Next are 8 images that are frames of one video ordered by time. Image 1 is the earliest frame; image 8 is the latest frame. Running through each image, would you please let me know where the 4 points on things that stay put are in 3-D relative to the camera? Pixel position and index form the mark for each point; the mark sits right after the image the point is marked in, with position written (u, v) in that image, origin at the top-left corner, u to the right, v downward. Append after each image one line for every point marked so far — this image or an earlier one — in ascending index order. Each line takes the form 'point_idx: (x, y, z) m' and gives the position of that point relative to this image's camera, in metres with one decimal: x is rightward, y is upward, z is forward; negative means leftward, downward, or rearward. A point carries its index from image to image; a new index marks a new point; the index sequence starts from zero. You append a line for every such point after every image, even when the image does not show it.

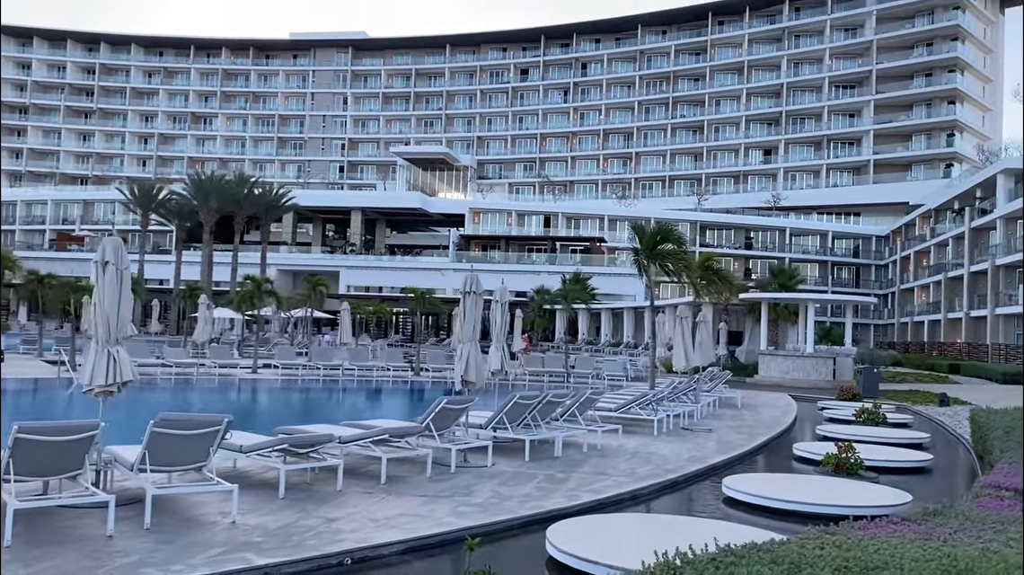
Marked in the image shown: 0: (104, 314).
0: (-3.1, -0.2, +6.7) m
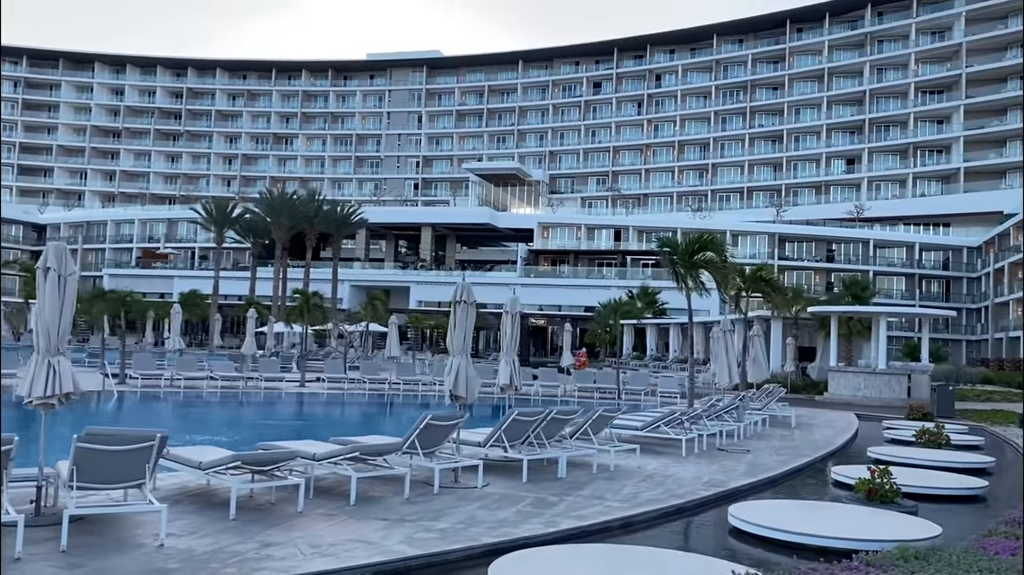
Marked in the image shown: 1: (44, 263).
0: (-3.4, -0.3, +6.4) m
1: (-3.5, +0.2, +6.5) m
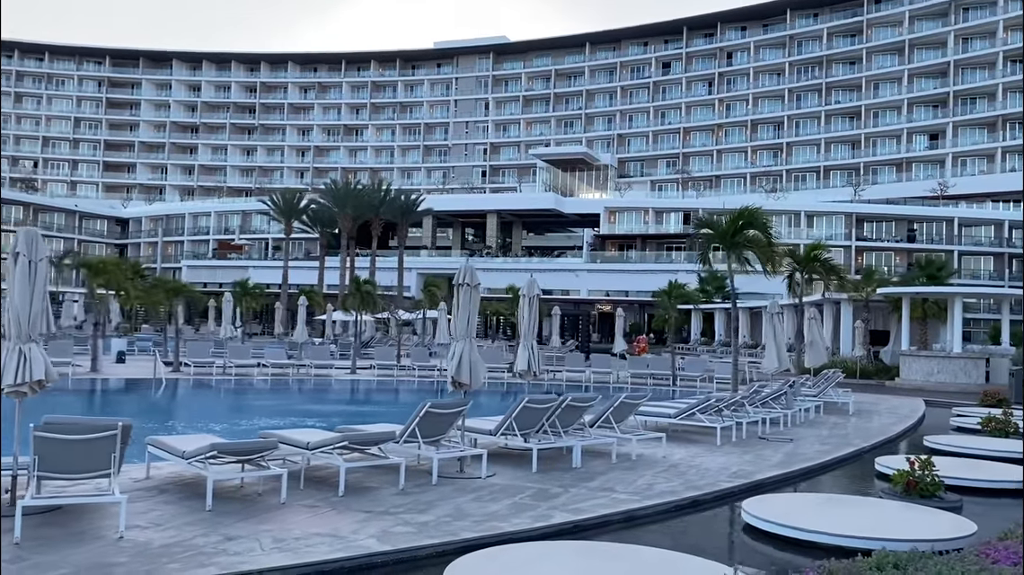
0: (-3.6, -0.2, +6.3) m
1: (-3.6, +0.3, +6.4) m
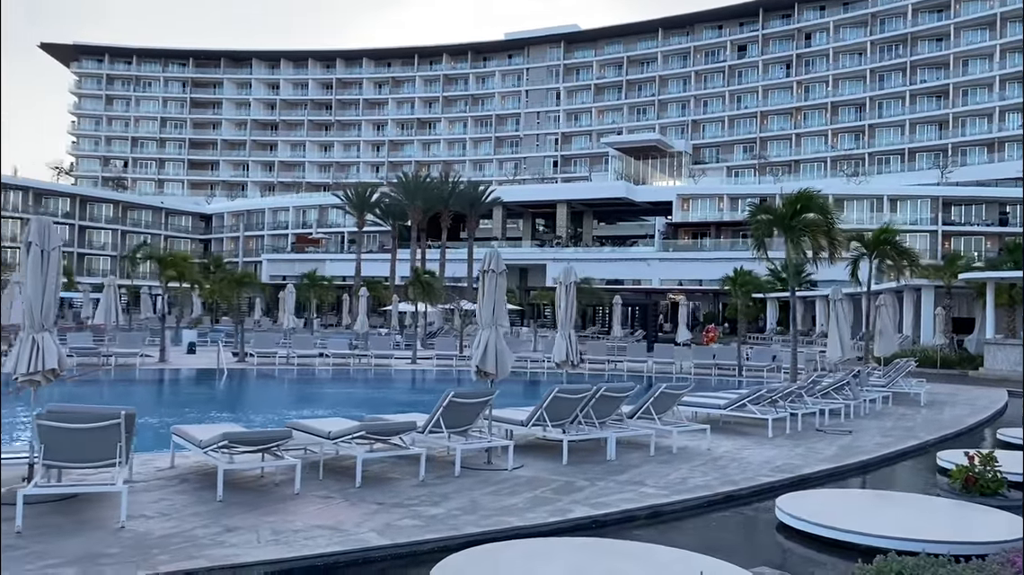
0: (-3.5, -0.1, +6.4) m
1: (-3.5, +0.4, +6.4) m
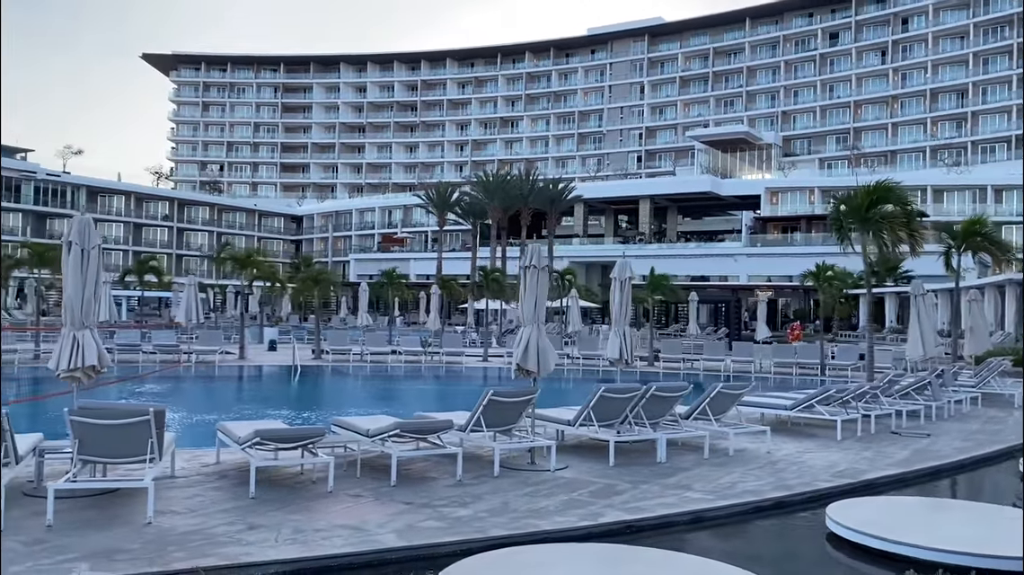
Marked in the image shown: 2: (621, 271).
0: (-3.3, -0.1, +6.5) m
1: (-3.3, +0.4, +6.6) m
2: (+1.4, +0.2, +11.8) m
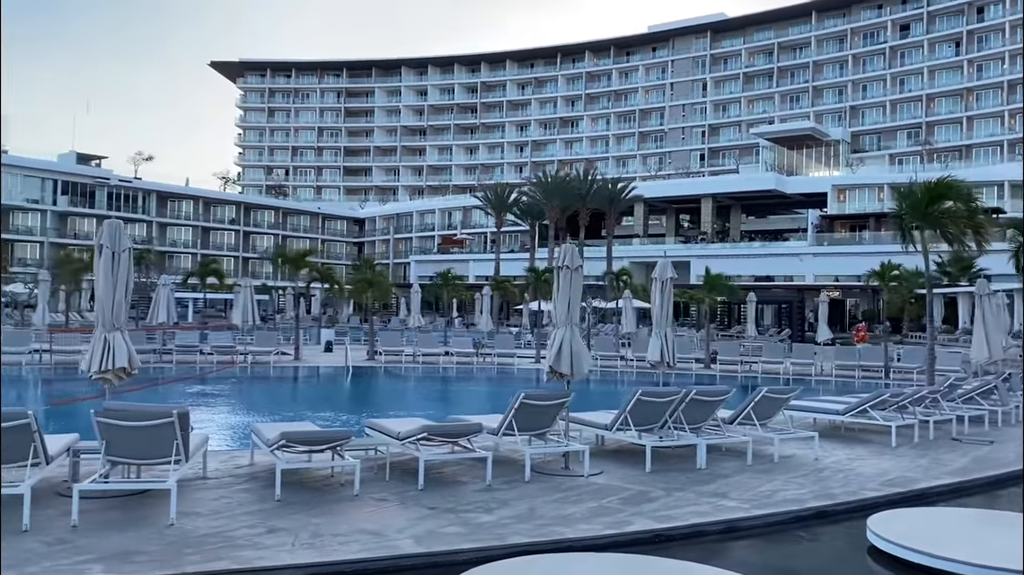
0: (-3.1, -0.1, +6.6) m
1: (-3.1, +0.4, +6.7) m
2: (+1.9, +0.2, +11.6) m
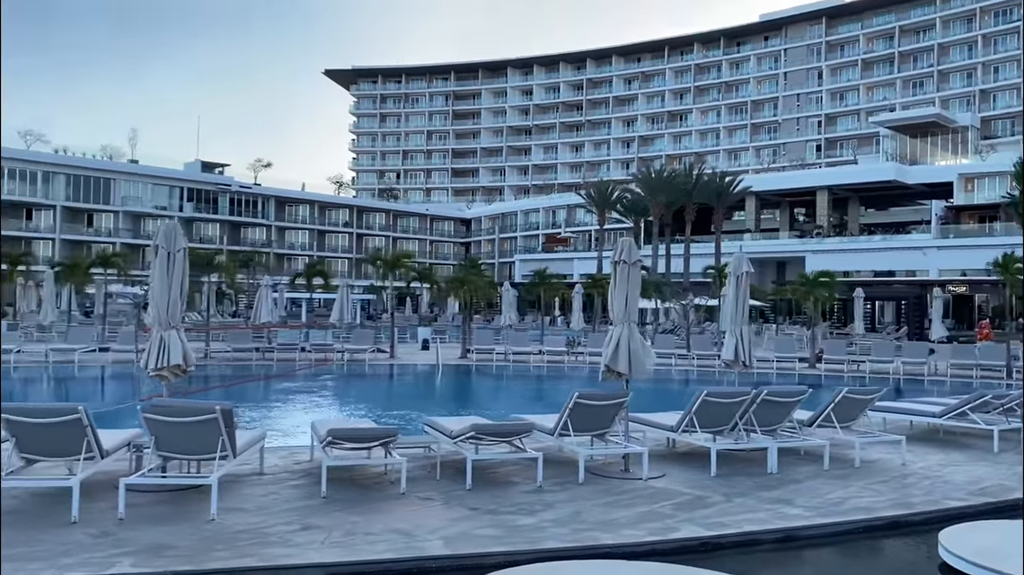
0: (-2.7, -0.1, +6.8) m
1: (-2.7, +0.4, +6.9) m
2: (+2.9, +0.3, +11.1) m
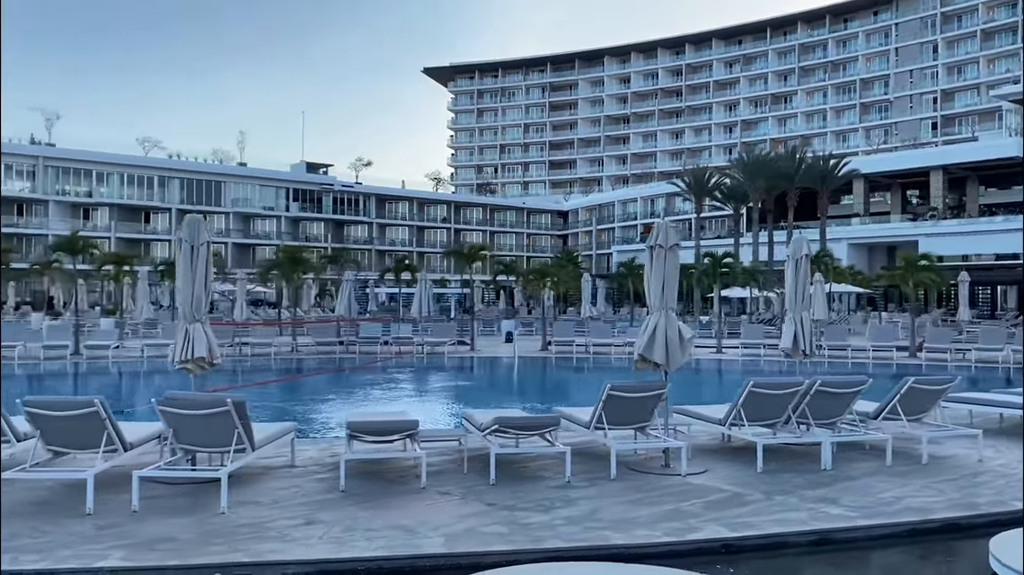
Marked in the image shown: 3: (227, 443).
0: (-2.5, -0.1, +6.8) m
1: (-2.6, +0.4, +6.9) m
2: (+3.5, +0.5, +10.4) m
3: (-2.0, -1.1, +6.1) m
